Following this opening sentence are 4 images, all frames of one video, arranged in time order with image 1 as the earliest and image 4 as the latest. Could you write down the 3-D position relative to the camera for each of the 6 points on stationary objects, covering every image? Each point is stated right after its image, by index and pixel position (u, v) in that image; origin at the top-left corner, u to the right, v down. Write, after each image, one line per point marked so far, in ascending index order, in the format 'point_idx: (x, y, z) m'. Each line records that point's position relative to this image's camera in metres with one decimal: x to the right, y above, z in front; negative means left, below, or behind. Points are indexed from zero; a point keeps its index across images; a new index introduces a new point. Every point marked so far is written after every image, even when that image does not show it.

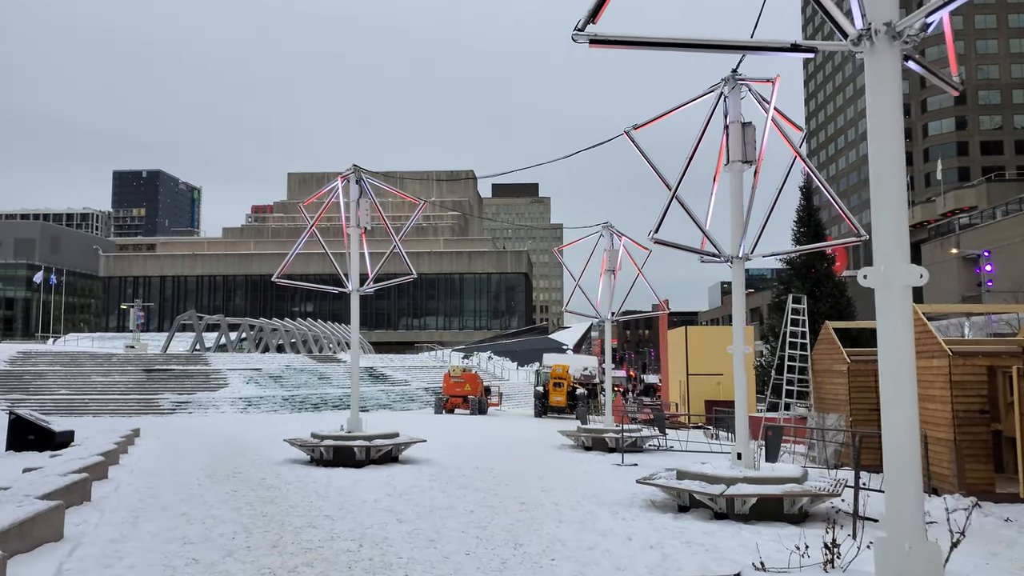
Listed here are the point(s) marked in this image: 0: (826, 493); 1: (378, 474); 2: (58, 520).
0: (+3.6, -2.4, +9.3) m
1: (-2.2, -3.1, +13.3) m
2: (-4.1, -2.1, +7.2) m
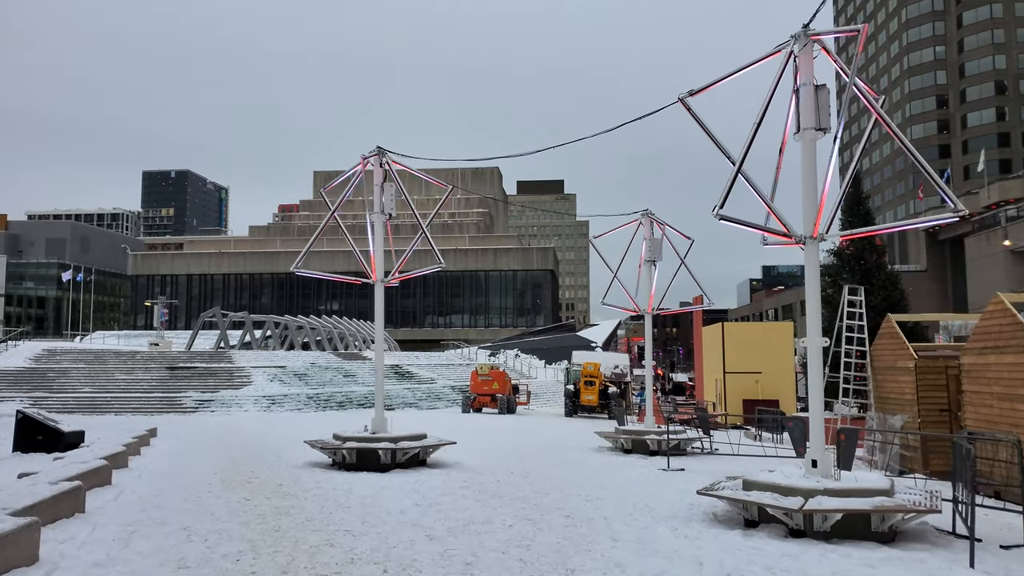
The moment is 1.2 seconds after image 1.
0: (+4.1, -2.2, +8.0) m
1: (-1.6, -2.9, +12.2) m
2: (-3.7, -1.9, +6.1) m
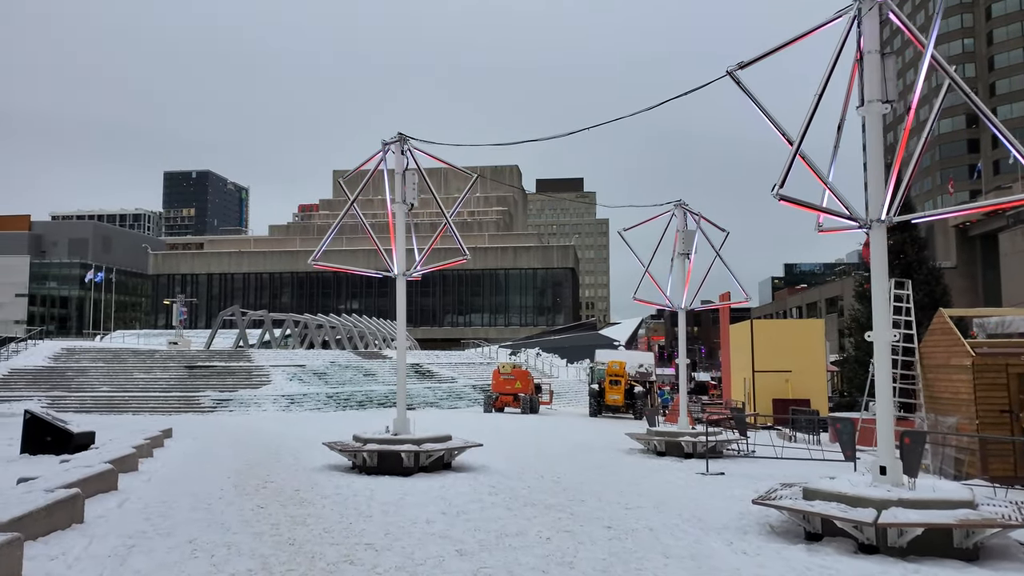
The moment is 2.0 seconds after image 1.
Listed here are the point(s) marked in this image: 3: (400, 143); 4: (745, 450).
0: (+4.5, -2.1, +7.1) m
1: (-1.2, -2.8, +11.4) m
2: (-3.4, -1.8, +5.4) m
3: (-1.9, +2.5, +14.0) m
4: (+5.3, -3.6, +18.0) m
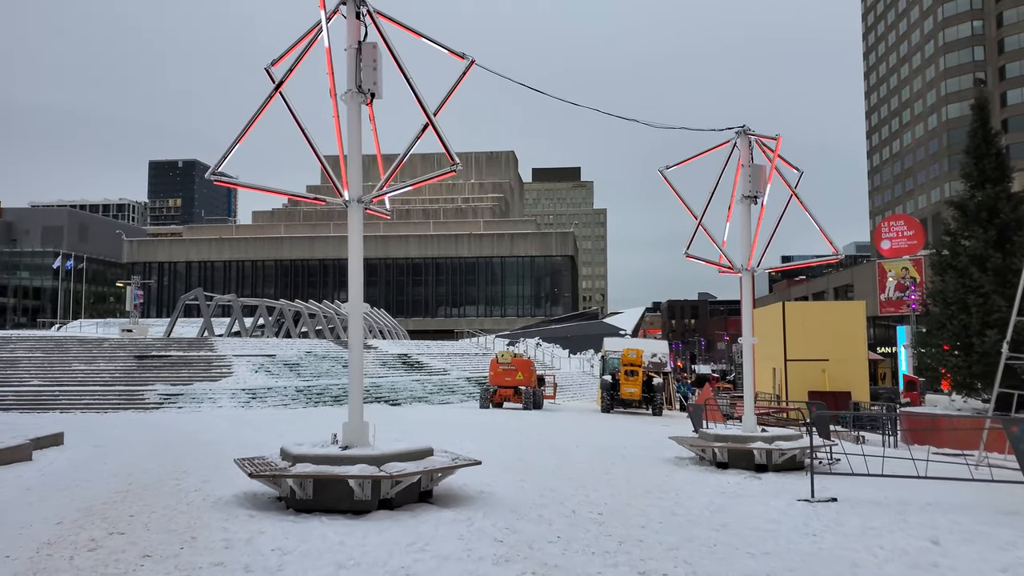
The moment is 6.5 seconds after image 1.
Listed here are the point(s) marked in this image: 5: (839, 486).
0: (+4.7, -1.4, +2.4) m
1: (-1.0, -2.1, +6.7) m
2: (-3.2, -1.2, +0.7) m
3: (-1.8, +3.3, +9.2) m
4: (+5.4, -2.9, +13.4) m
5: (+4.3, -2.6, +10.6) m
